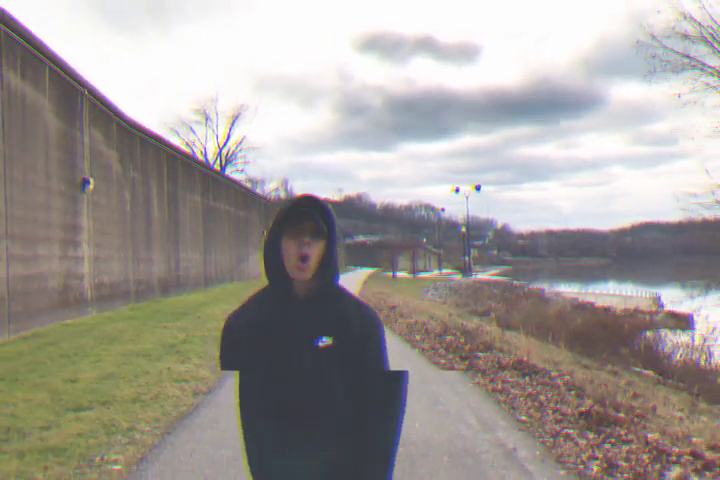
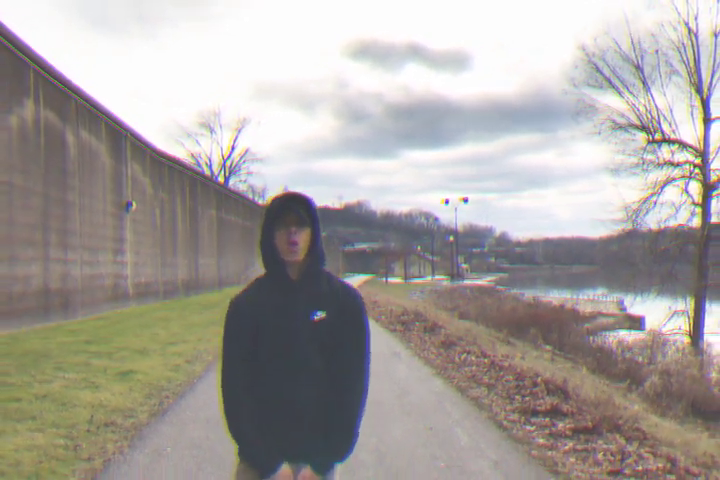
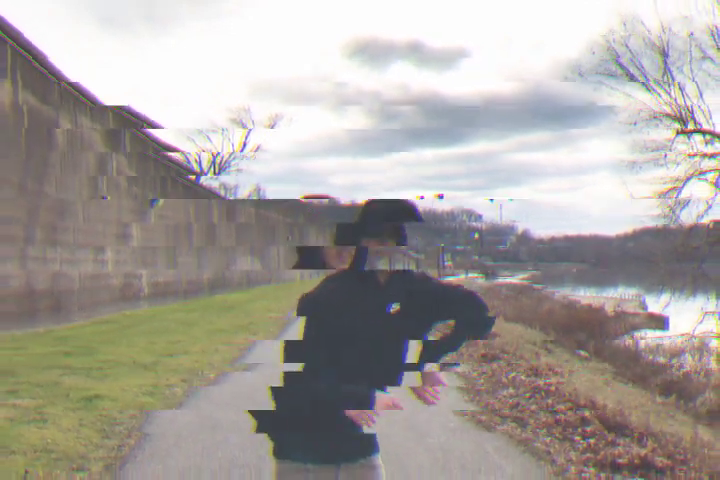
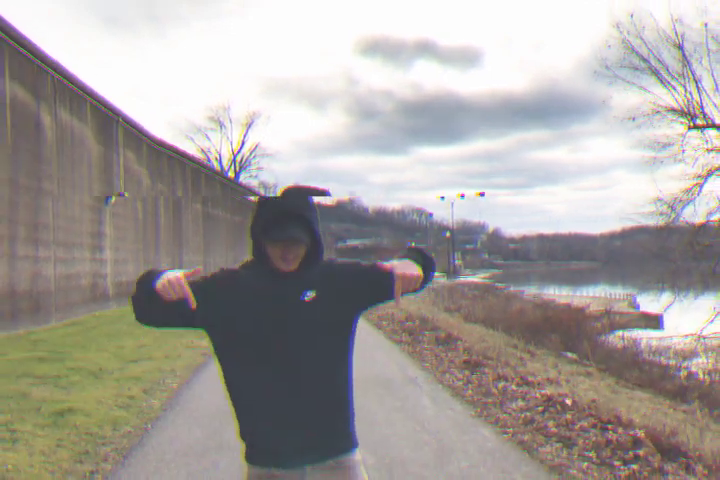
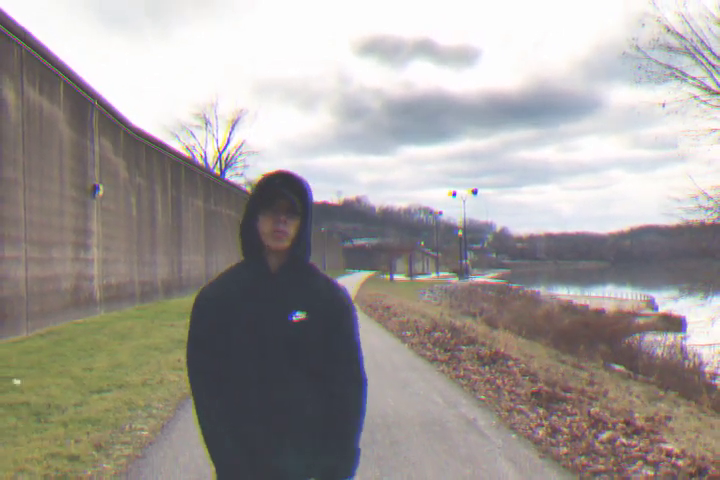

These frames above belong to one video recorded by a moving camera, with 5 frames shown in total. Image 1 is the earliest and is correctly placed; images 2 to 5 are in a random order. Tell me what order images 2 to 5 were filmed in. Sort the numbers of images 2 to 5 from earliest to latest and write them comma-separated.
5, 4, 3, 2
